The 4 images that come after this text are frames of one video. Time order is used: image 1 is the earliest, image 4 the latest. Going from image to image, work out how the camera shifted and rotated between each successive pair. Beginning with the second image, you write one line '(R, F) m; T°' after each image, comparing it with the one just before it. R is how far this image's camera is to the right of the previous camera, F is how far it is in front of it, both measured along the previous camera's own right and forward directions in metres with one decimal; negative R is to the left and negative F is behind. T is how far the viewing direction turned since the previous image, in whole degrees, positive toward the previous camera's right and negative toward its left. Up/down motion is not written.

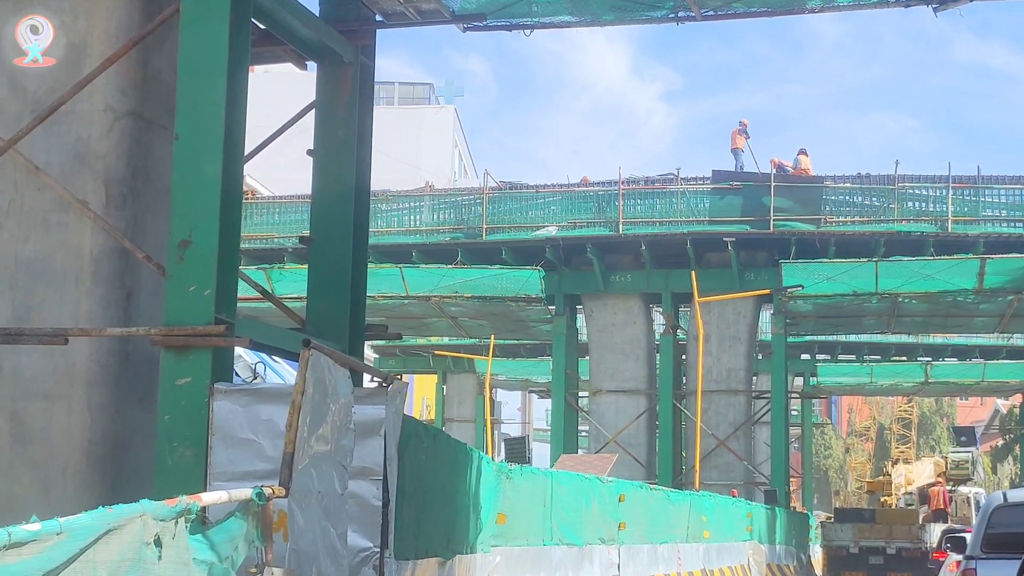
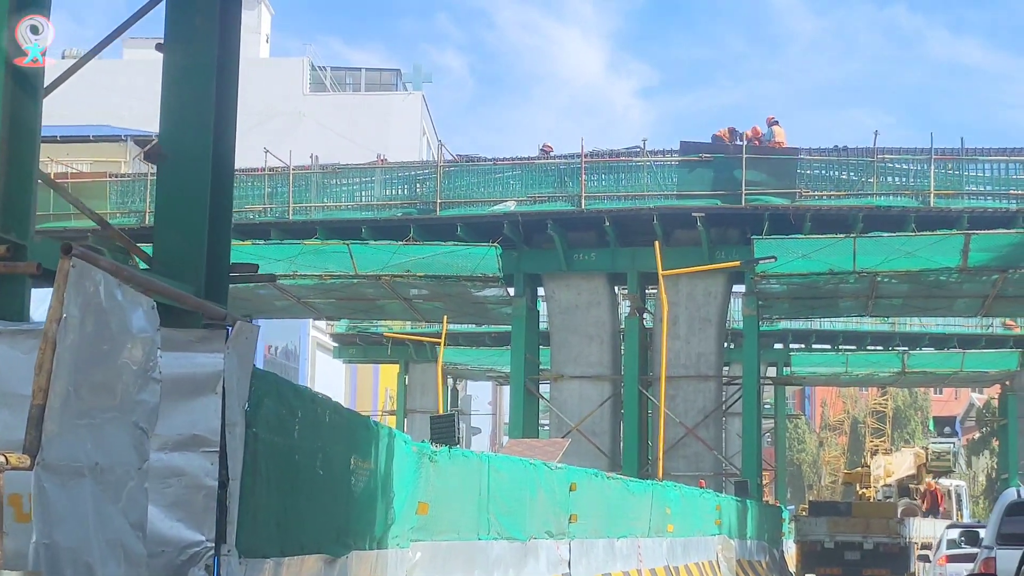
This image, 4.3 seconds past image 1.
(+0.3, +1.7) m; +1°
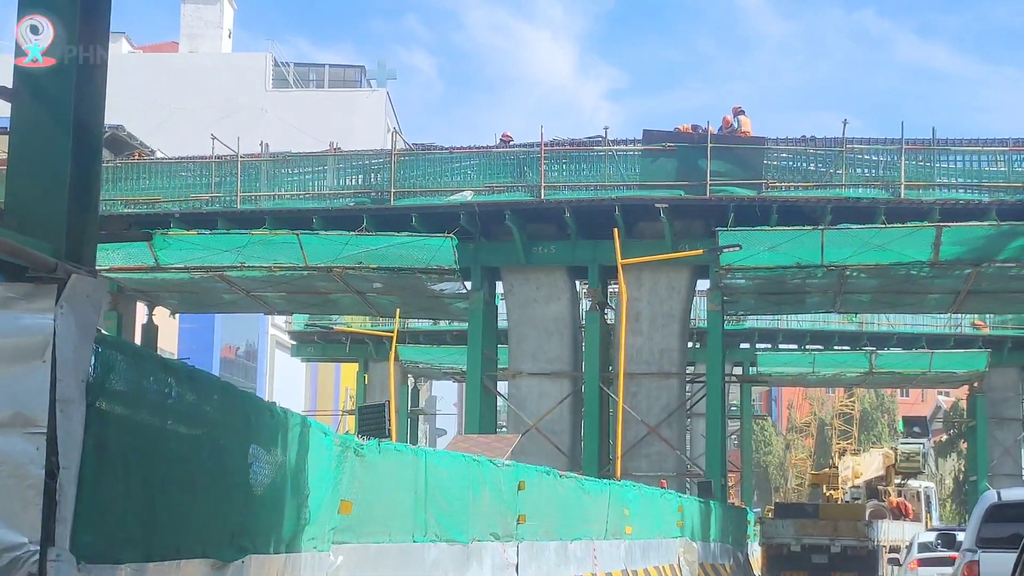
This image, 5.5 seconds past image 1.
(+0.2, +1.0) m; +1°
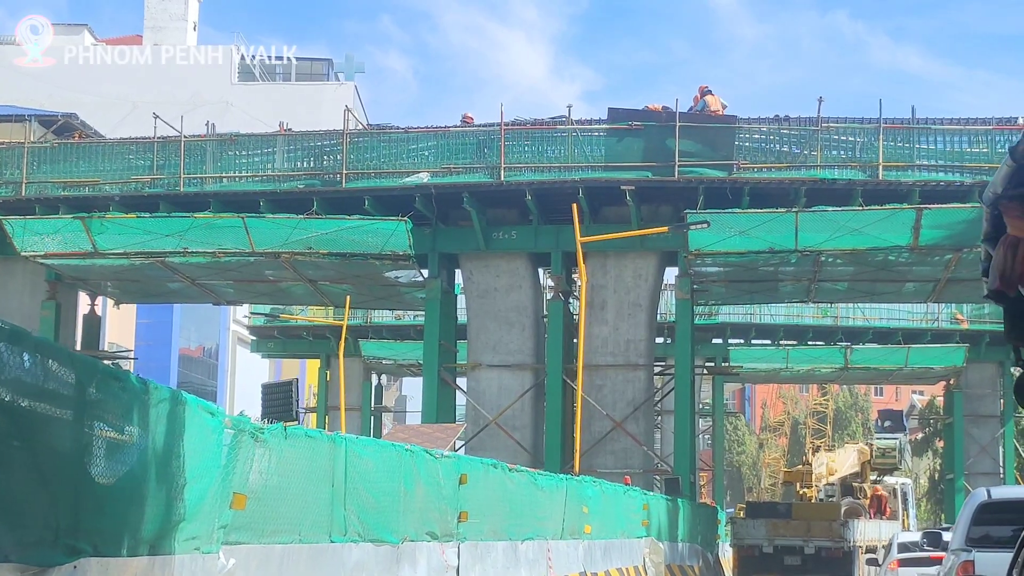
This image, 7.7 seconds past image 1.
(+0.2, +1.3) m; +1°
